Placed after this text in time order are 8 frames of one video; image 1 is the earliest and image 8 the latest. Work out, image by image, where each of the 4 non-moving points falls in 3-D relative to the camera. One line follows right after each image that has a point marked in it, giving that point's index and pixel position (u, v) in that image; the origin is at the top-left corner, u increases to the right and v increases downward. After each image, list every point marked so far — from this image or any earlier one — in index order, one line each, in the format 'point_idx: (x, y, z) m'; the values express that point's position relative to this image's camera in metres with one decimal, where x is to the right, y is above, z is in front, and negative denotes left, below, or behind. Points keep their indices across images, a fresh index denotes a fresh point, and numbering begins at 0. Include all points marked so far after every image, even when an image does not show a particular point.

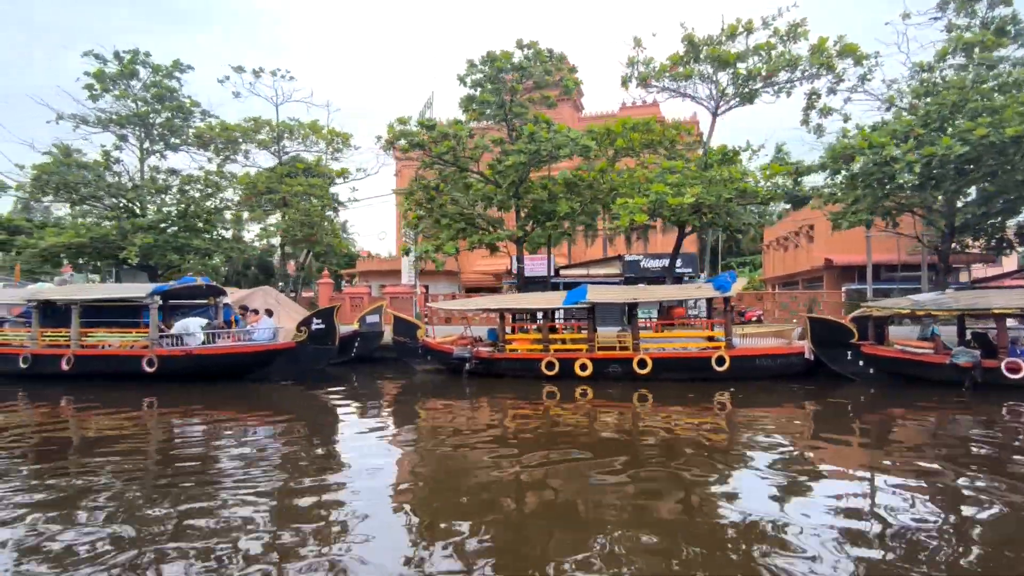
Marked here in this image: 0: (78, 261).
0: (-14.8, +0.9, +20.0) m
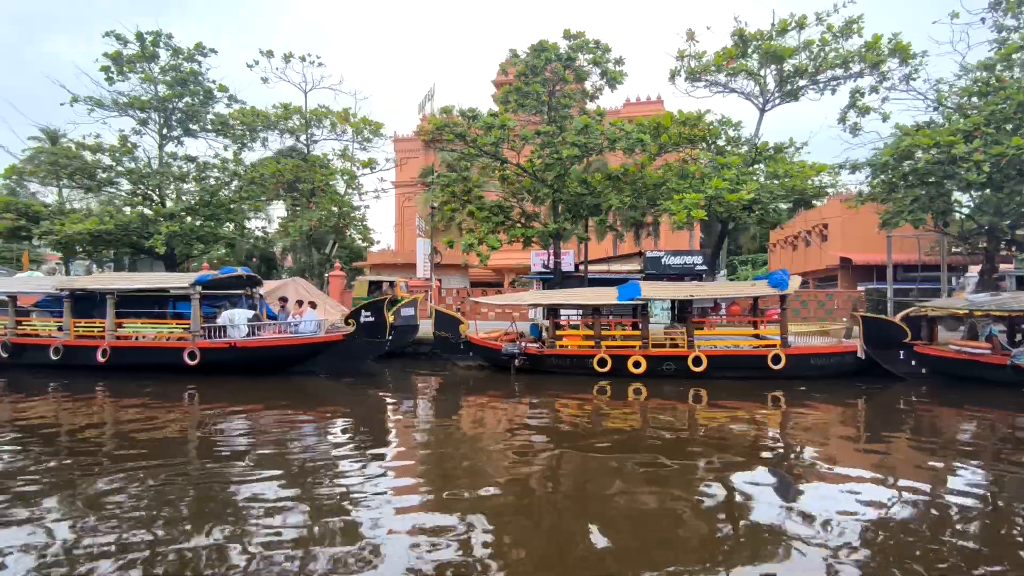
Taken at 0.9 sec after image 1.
0: (-13.7, +1.3, +19.4) m
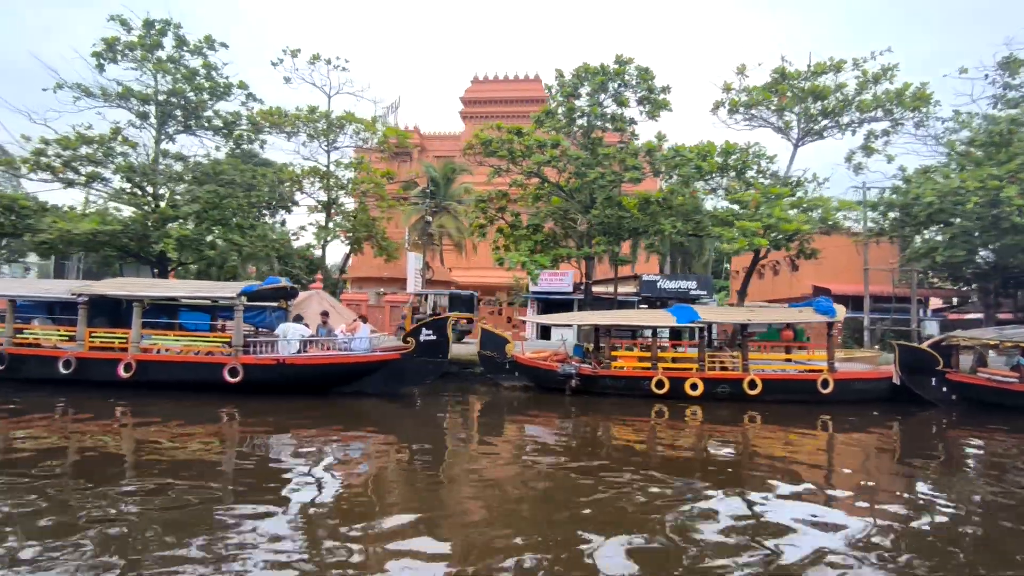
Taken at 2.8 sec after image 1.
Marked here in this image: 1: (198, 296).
0: (-13.0, +1.1, +17.6) m
1: (-6.6, -0.2, +12.3) m
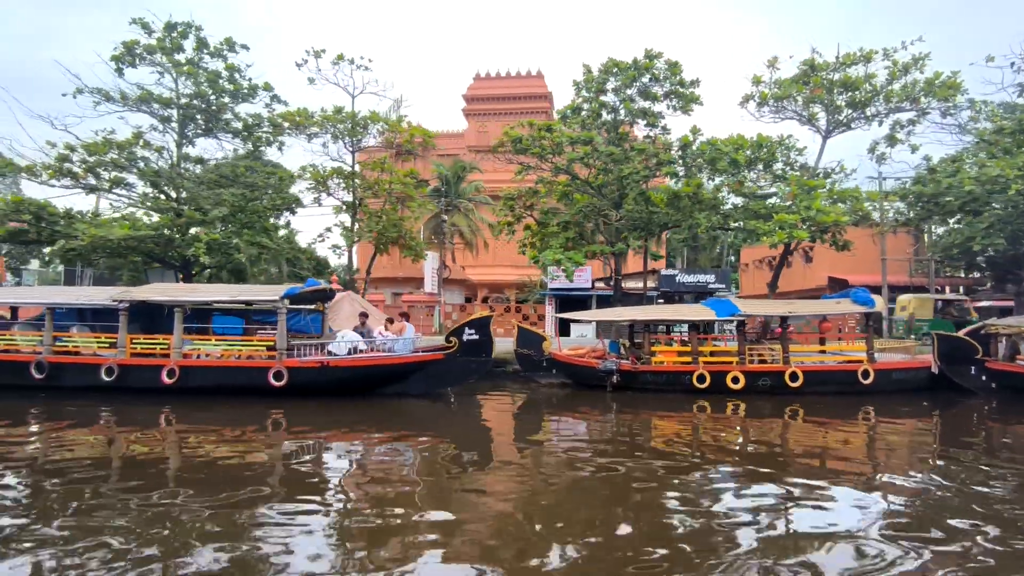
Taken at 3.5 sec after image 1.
0: (-12.1, +0.9, +17.4) m
1: (-5.7, -0.2, +12.2) m
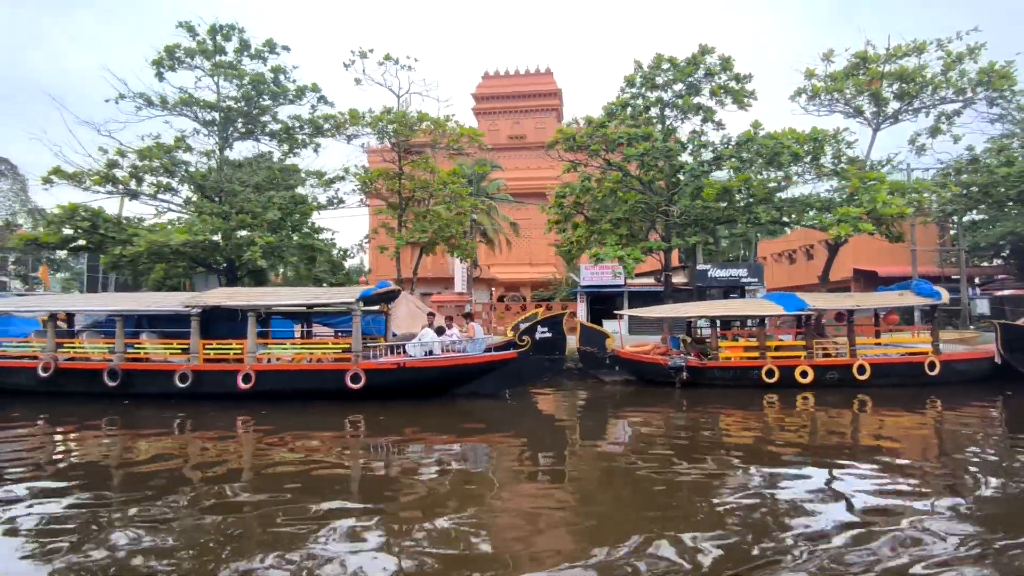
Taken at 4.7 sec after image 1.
0: (-10.6, +0.8, +17.3) m
1: (-4.1, -0.3, +12.2) m
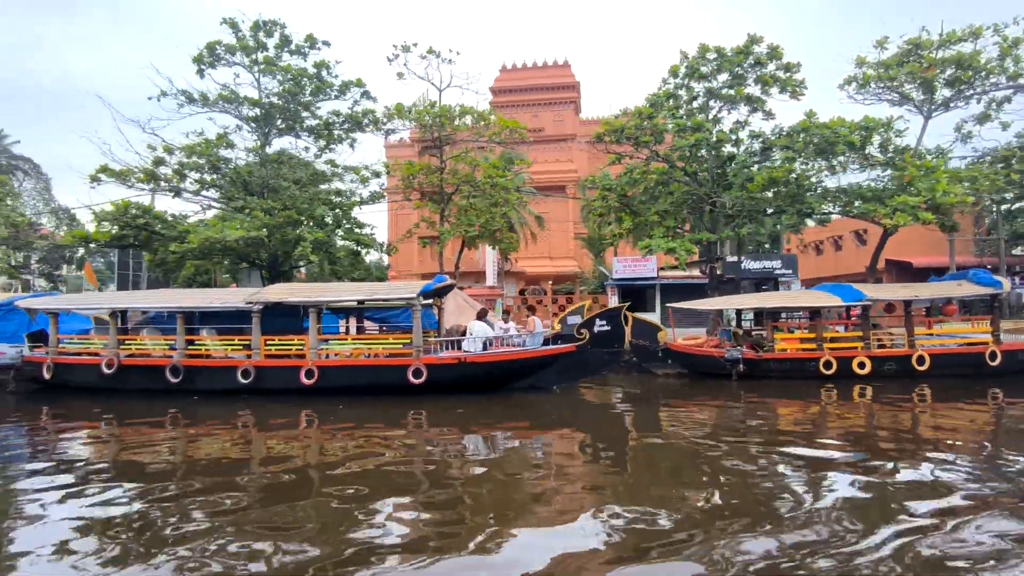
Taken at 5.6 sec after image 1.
0: (-9.3, +0.9, +17.4) m
1: (-2.9, -0.2, +12.2) m
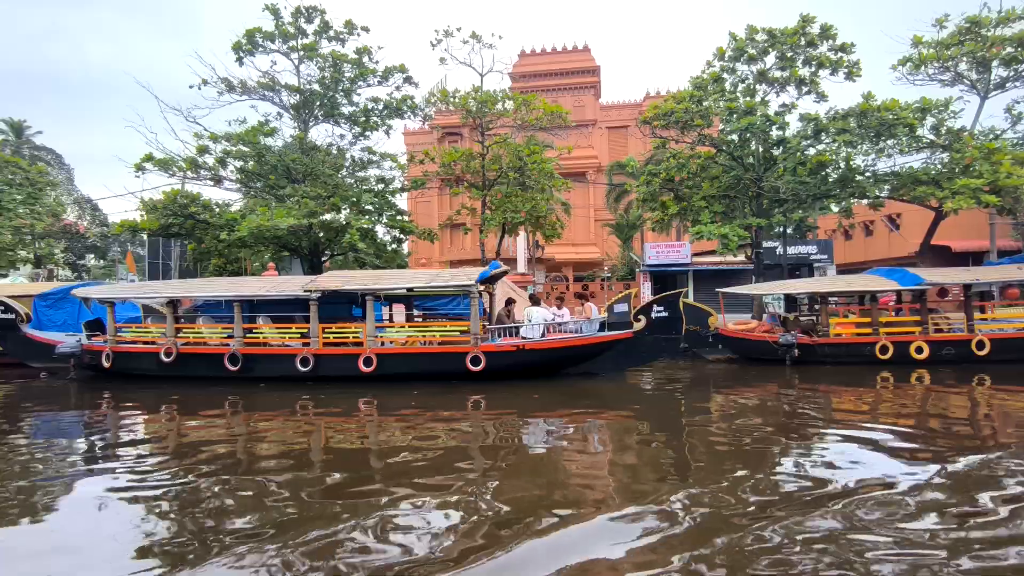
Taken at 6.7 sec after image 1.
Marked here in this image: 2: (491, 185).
0: (-8.1, +1.2, +17.5) m
1: (-1.7, +0.1, +12.2) m
2: (-0.7, +3.3, +18.7) m
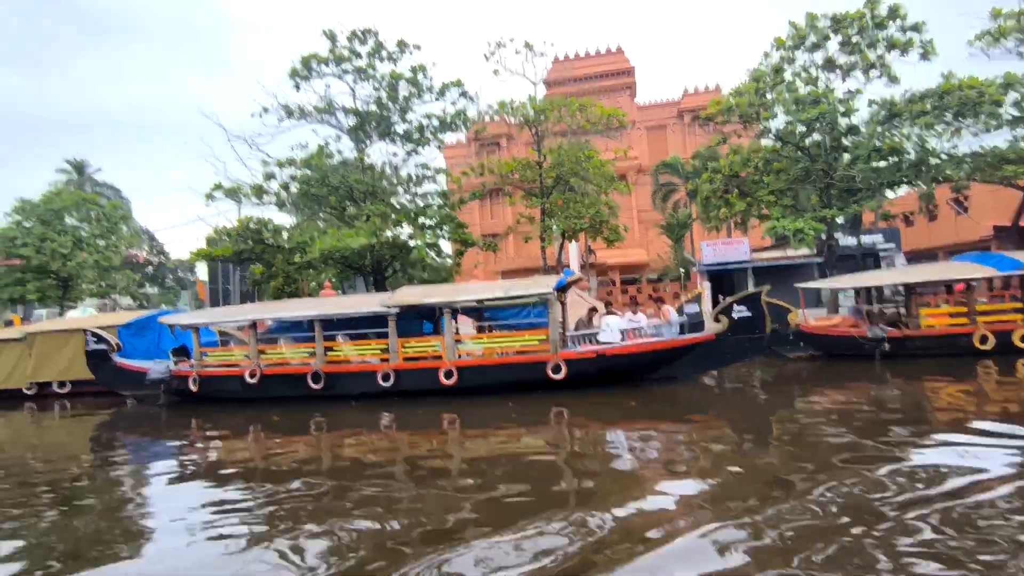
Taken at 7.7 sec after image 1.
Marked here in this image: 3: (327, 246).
0: (-6.2, +0.6, +17.8) m
1: (-0.1, -0.2, +12.1) m
2: (+1.1, +3.0, +18.6) m
3: (-5.5, +1.2, +16.6) m
